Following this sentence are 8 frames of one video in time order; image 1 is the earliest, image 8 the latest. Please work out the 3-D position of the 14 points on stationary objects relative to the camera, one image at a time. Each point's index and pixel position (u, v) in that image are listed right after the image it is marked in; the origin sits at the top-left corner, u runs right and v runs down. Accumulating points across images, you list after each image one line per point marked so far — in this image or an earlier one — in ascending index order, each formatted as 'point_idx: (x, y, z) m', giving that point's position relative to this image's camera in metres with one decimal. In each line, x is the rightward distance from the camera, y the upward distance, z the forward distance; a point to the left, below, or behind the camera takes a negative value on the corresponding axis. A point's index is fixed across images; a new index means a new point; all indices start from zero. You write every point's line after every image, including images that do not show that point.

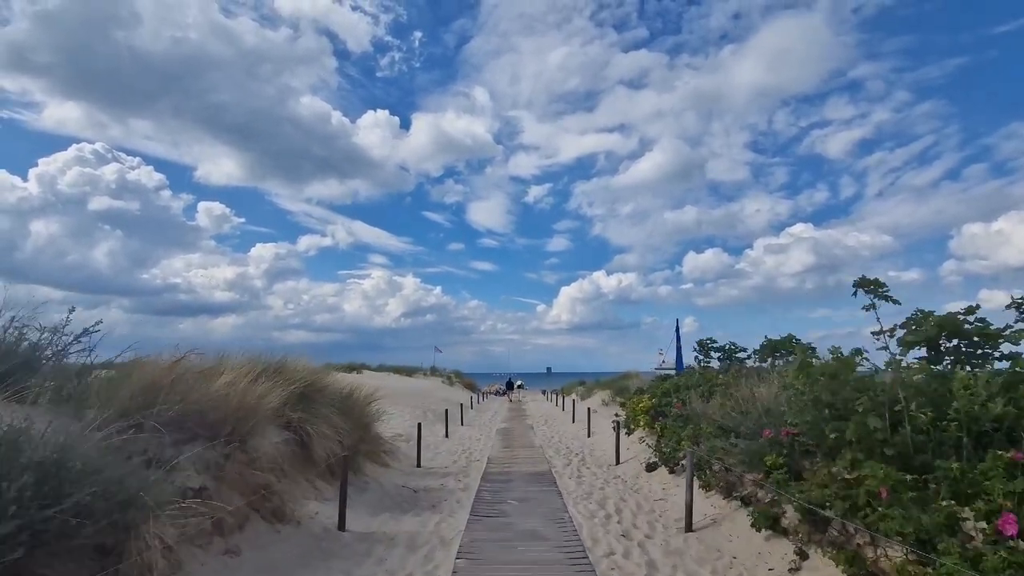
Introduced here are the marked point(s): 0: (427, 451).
0: (-2.0, -3.8, +14.8) m
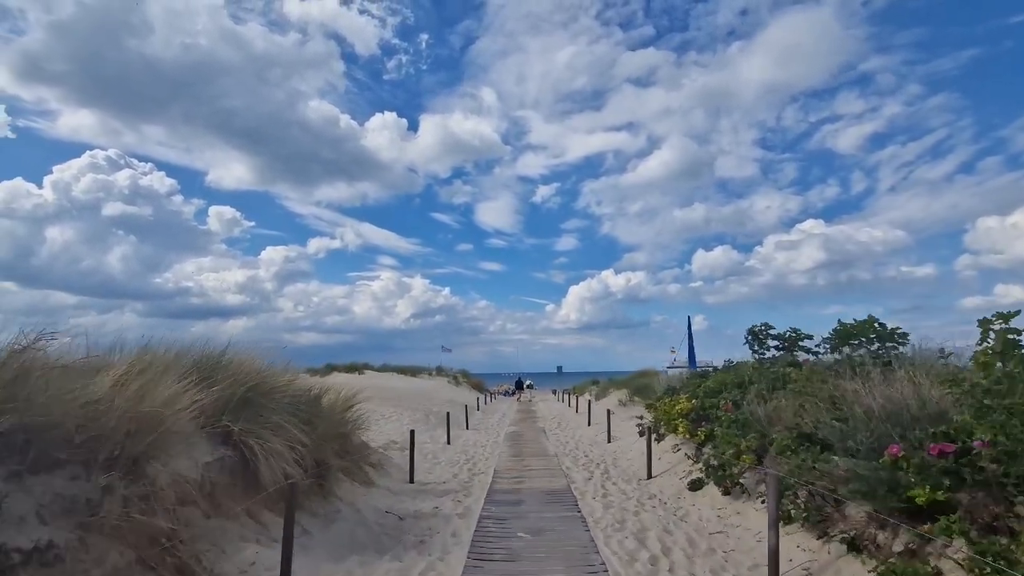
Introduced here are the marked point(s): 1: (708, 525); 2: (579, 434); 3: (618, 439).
0: (-1.8, -3.5, +12.8) m
1: (+2.2, -2.6, +7.0) m
2: (+2.0, -4.4, +19.5) m
3: (+2.7, -3.8, +16.1) m
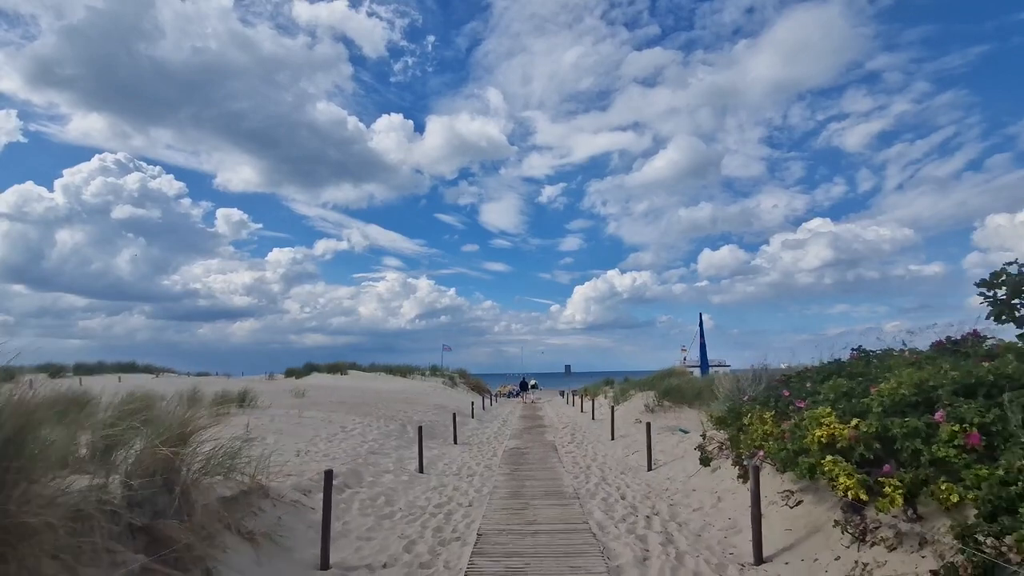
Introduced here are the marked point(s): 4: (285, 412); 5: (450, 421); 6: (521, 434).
0: (-1.8, -2.8, +8.0) m
1: (+2.1, -1.9, +2.2) m
2: (+2.0, -3.8, +14.6) m
3: (+2.7, -3.1, +11.3) m
4: (-5.8, -3.2, +16.4) m
5: (-1.9, -4.0, +19.1) m
6: (+0.3, -4.4, +19.4) m
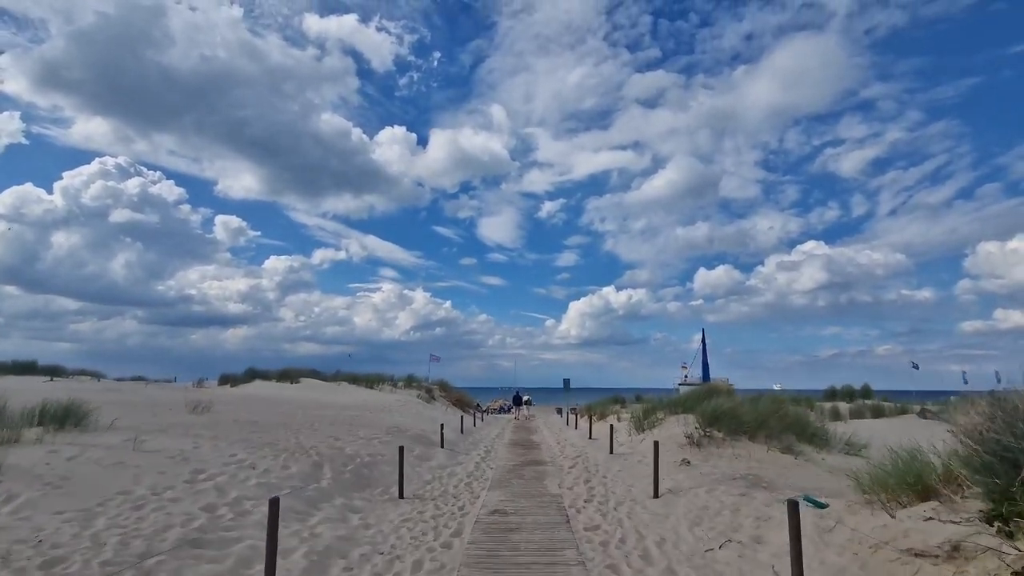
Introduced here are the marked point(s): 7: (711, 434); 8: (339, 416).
0: (-2.0, -1.9, +1.4) m
1: (+1.9, -1.0, -4.3) m
2: (+1.8, -3.1, +8.1) m
3: (+2.4, -2.4, +4.8) m
4: (-6.1, -2.4, +9.9) m
5: (-2.2, -3.3, +12.5) m
6: (0.0, -3.8, +12.9) m
7: (+4.9, -3.6, +15.7) m
8: (-4.8, -3.5, +17.9) m
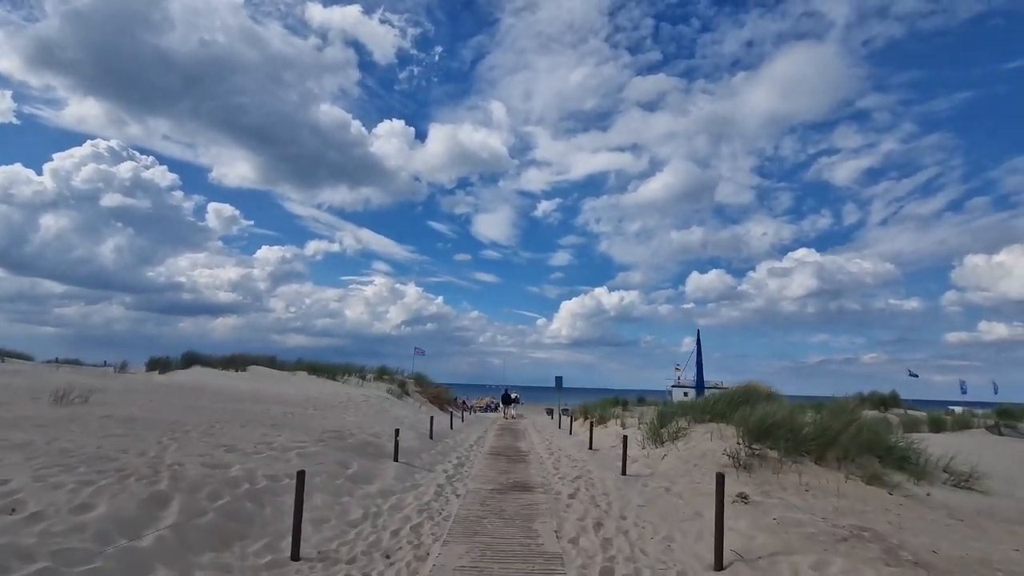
0: (-2.2, -1.1, -2.8) m
1: (+1.8, -0.4, -8.4) m
2: (+1.5, -2.4, +4.0) m
3: (+2.2, -1.8, +0.6) m
4: (-6.4, -1.5, +5.7) m
5: (-2.5, -2.5, +8.3) m
6: (-0.4, -3.1, +8.7) m
7: (+4.5, -3.0, +11.6) m
8: (-5.2, -2.6, +13.7) m
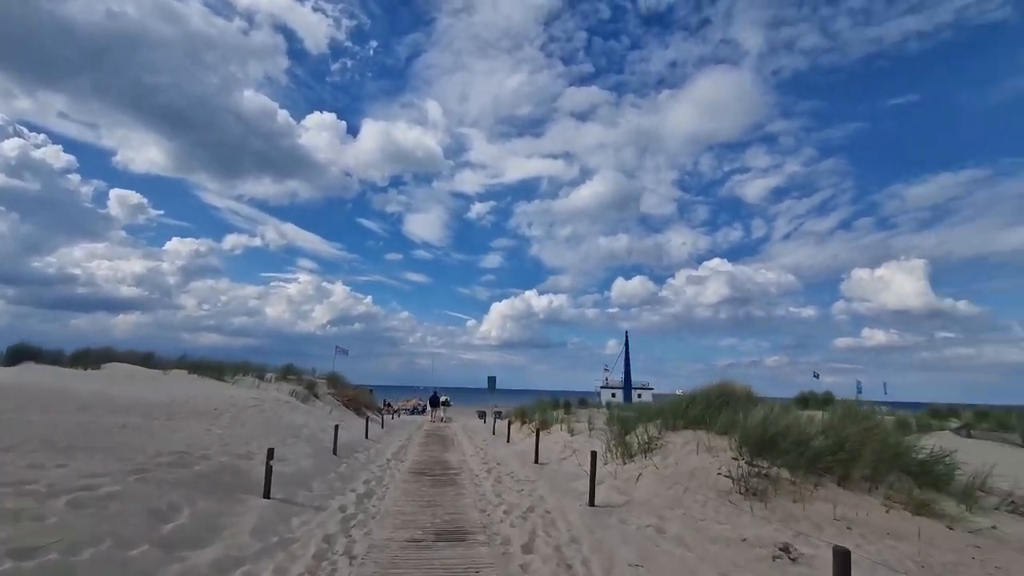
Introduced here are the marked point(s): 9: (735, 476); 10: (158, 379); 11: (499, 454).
0: (-1.5, -0.6, -6.2) m
1: (+3.1, +0.1, -11.4) m
2: (+1.4, -1.9, +0.9) m
3: (+2.5, -1.3, -2.3) m
4: (-6.6, -0.9, +1.8) m
5: (-3.1, -1.9, +4.8) m
6: (-1.0, -2.6, +5.4) m
7: (+3.6, -2.5, +8.8) m
8: (-6.3, -2.0, +9.8) m
9: (+3.0, -2.6, +8.7) m
10: (-10.4, -2.6, +18.9) m
11: (-0.4, -3.8, +14.1) m
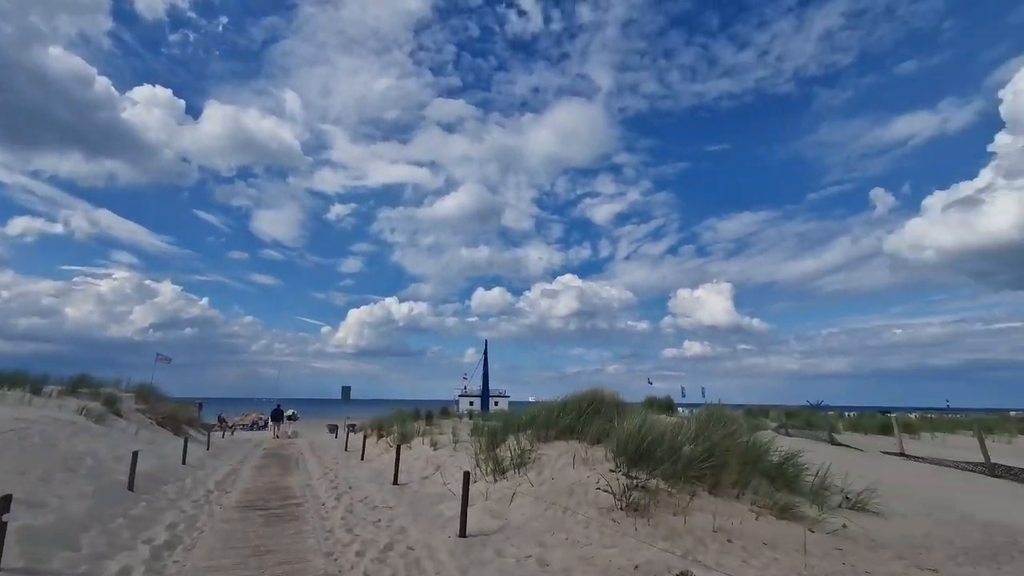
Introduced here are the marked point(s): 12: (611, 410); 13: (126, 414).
0: (+0.1, -0.3, -7.7) m
1: (+5.8, +0.4, -11.8) m
2: (+1.4, -1.8, -0.1) m
3: (+3.2, -1.1, -3.1) m
4: (-6.5, -0.5, -1.1) m
5: (-3.8, -1.7, +2.7) m
6: (-1.9, -2.4, +3.7) m
7: (+1.9, -2.5, +8.0) m
8: (-8.0, -1.8, +6.9) m
9: (+1.3, -2.6, +7.8) m
10: (-13.9, -2.4, +14.9) m
11: (-3.2, -3.7, +12.3) m
12: (+1.8, -2.3, +12.7) m
13: (-11.3, -3.8, +19.5) m
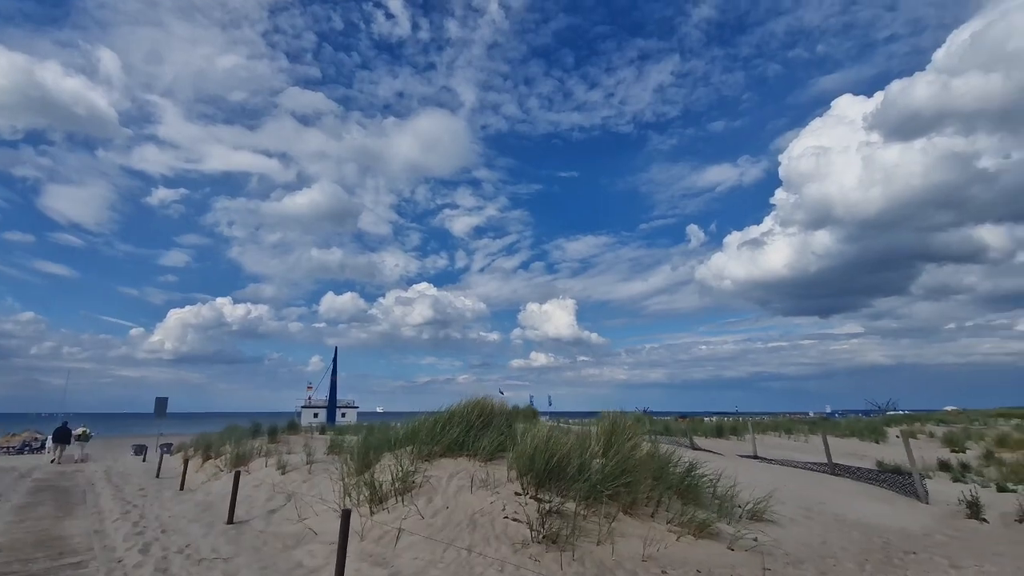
0: (+2.8, +0.2, -9.4) m
1: (+9.2, +0.8, -12.0) m
2: (+2.3, -1.4, -1.8) m
3: (+4.7, -0.7, -4.2) m
4: (-5.2, +0.1, -4.4) m
5: (-3.4, -1.2, -0.2) m
6: (-1.8, -1.9, +1.2) m
7: (+0.8, -2.2, +6.3) m
8: (-8.5, -1.2, +2.9) m
9: (+0.4, -2.3, +5.9) m
10: (-16.1, -1.8, +9.3) m
11: (-5.1, -3.3, +9.3) m
12: (-0.2, -2.1, +10.9) m
13: (-14.6, -3.3, +14.4) m
